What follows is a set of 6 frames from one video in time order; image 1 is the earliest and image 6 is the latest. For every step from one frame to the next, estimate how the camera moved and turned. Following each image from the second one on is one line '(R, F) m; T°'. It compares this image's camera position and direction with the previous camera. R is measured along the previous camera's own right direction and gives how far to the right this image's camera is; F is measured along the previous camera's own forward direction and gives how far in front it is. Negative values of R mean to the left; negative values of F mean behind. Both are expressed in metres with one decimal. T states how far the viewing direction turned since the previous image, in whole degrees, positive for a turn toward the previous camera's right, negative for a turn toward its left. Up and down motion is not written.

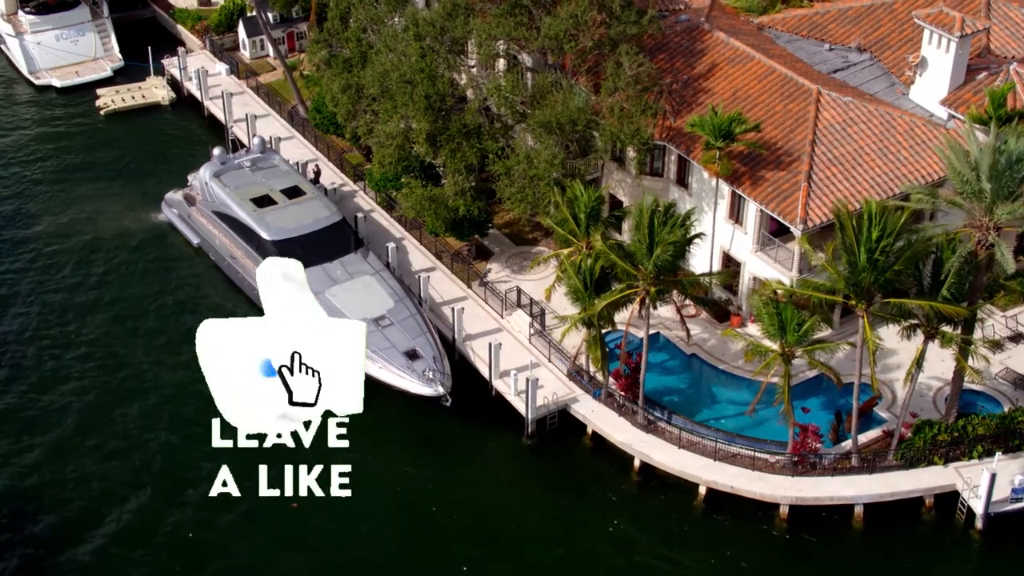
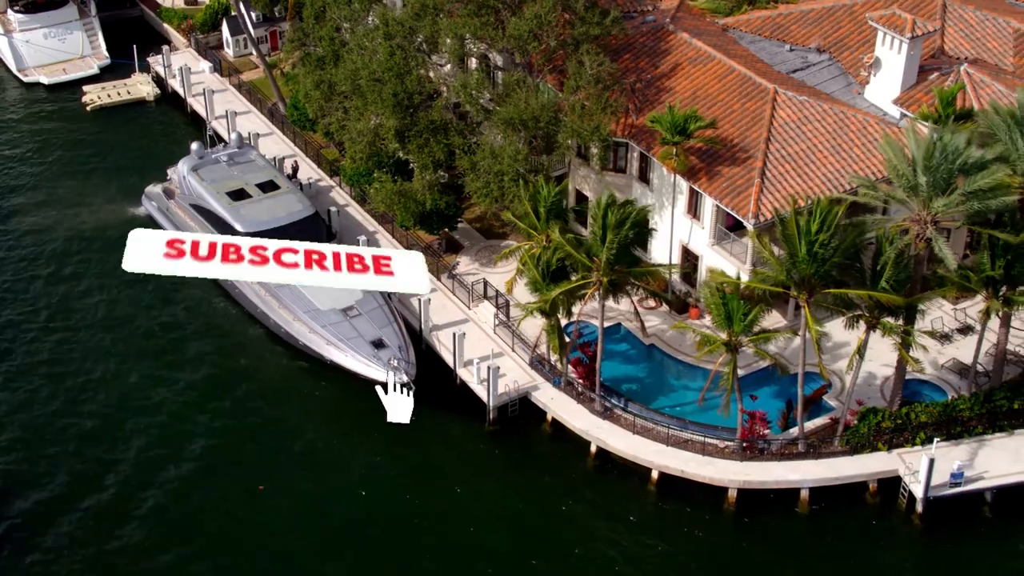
(+1.4, -1.4) m; 0°
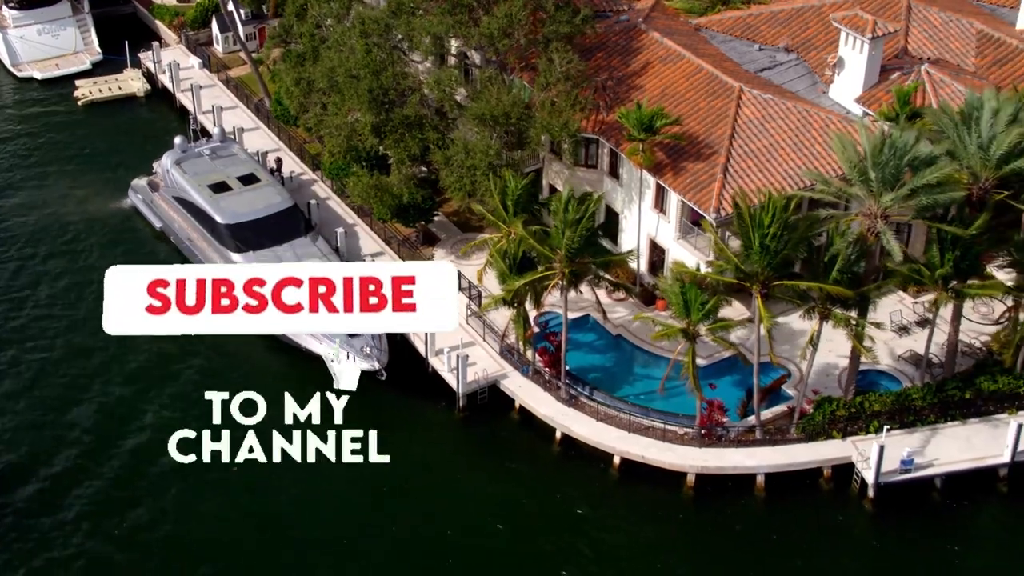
(+1.3, -1.3) m; 0°
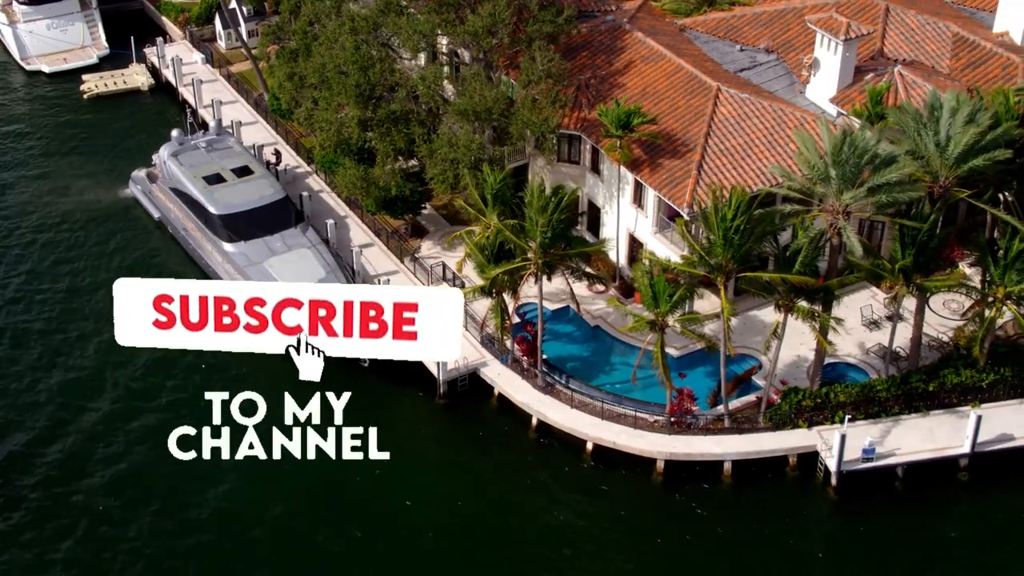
(+1.4, -1.4) m; -1°
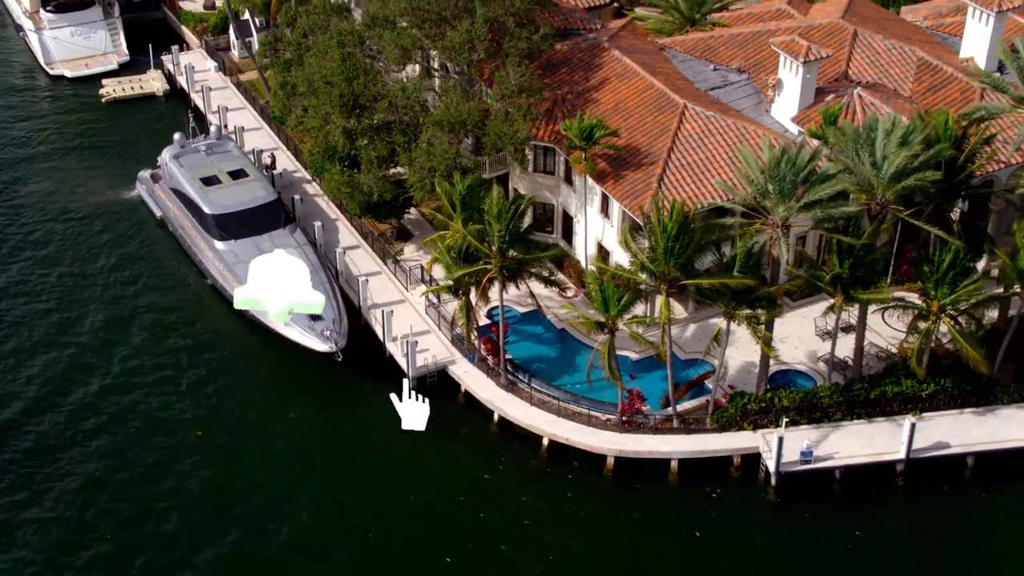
(+3.0, -2.5) m; -2°
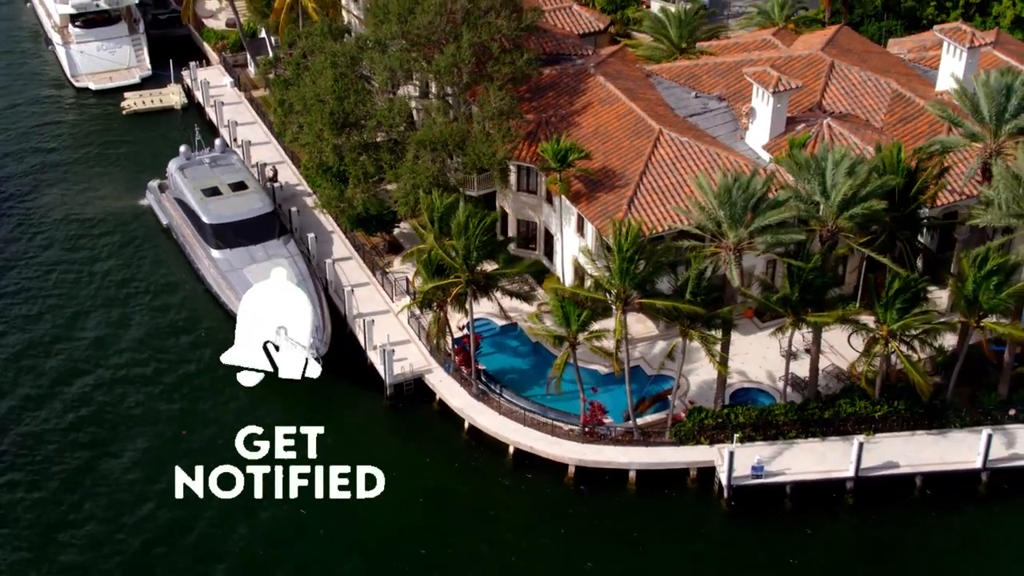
(+2.9, -2.1) m; -2°
